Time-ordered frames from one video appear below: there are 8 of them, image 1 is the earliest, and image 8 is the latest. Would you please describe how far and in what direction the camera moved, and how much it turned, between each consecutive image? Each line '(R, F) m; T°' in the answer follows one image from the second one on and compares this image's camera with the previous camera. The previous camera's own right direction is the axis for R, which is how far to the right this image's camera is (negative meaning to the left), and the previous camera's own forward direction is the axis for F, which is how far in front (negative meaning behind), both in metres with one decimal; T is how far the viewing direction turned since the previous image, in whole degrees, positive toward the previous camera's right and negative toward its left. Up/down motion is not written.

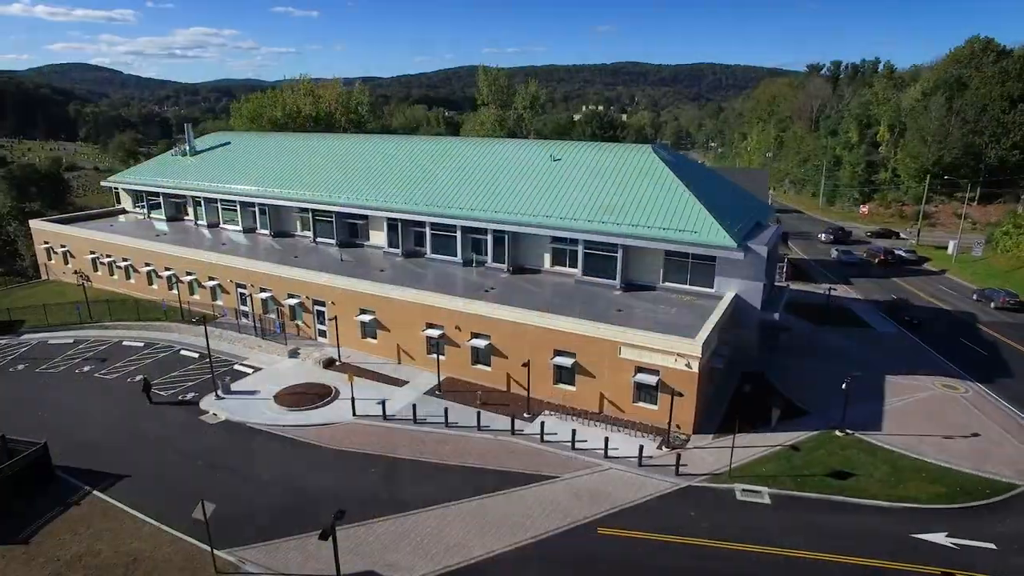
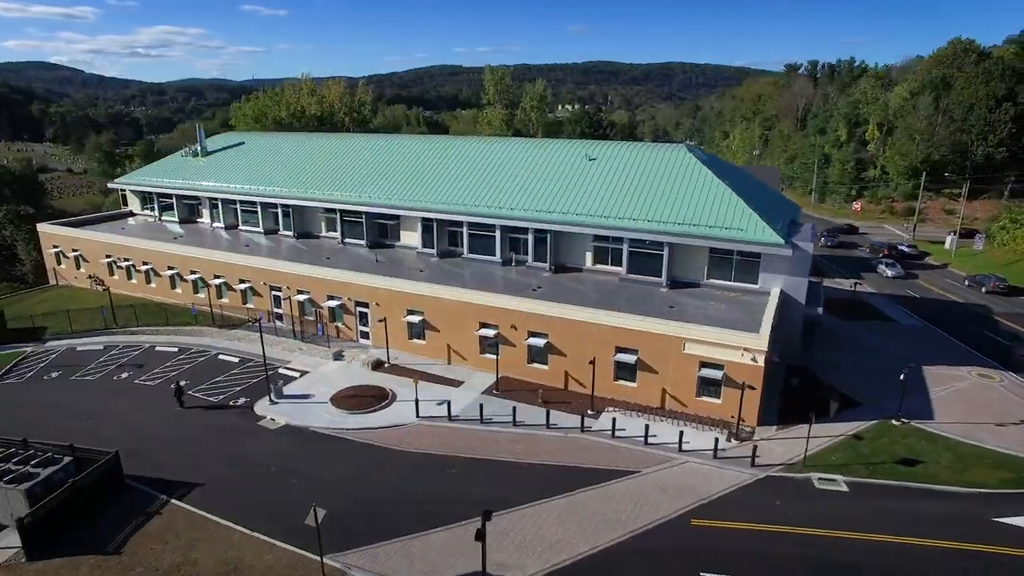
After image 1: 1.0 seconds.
(-3.7, 0.0) m; +3°
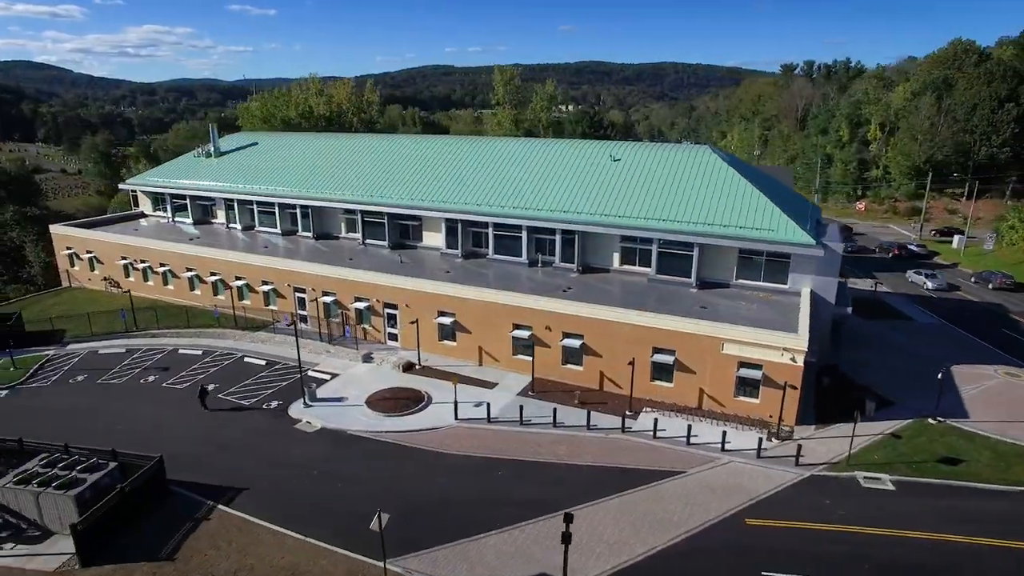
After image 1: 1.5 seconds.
(-1.9, +0.1) m; +1°
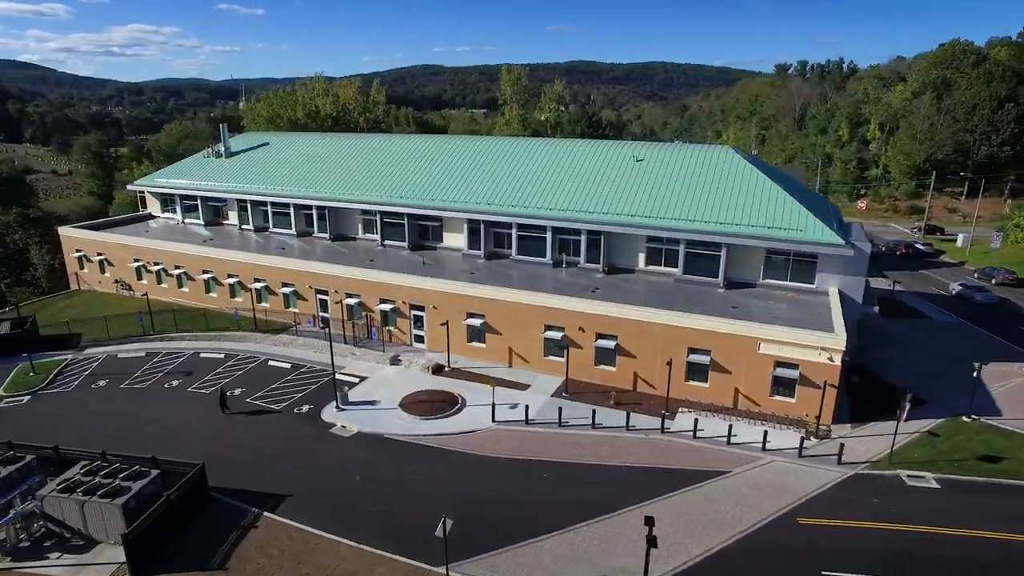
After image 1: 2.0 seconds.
(-1.9, +0.2) m; +1°
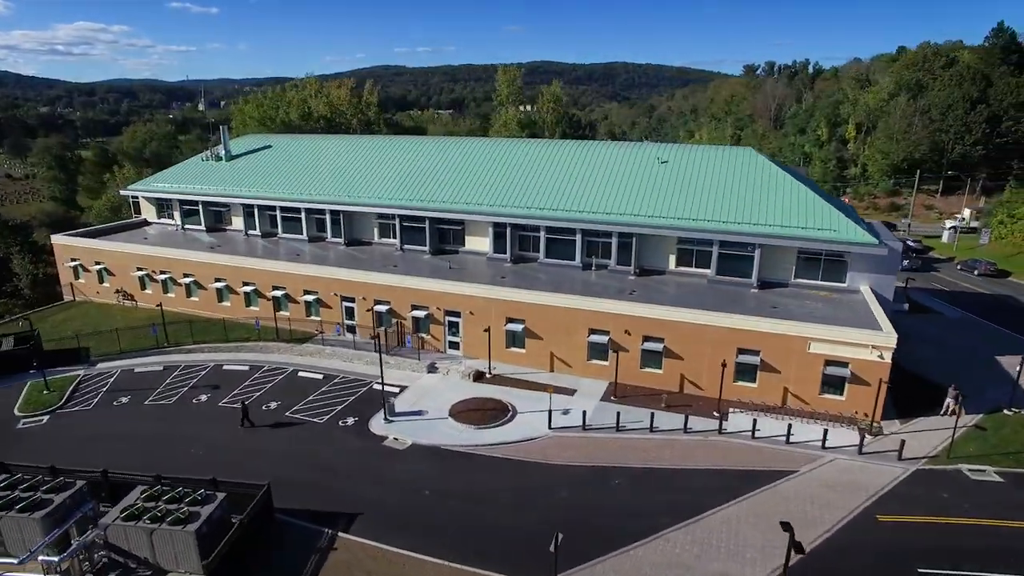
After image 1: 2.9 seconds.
(-3.6, +0.5) m; +3°
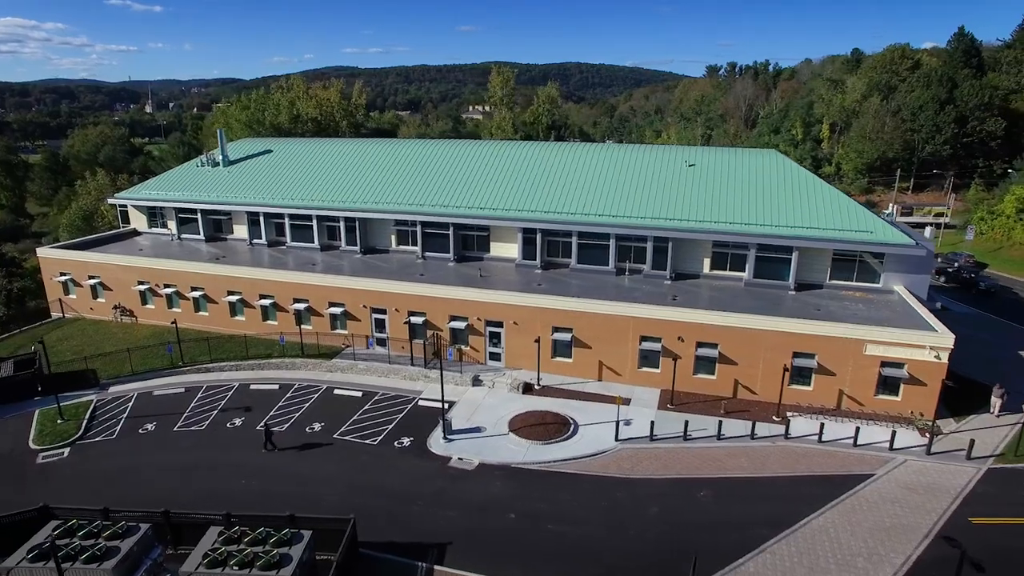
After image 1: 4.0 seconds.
(-4.1, +1.0) m; +4°
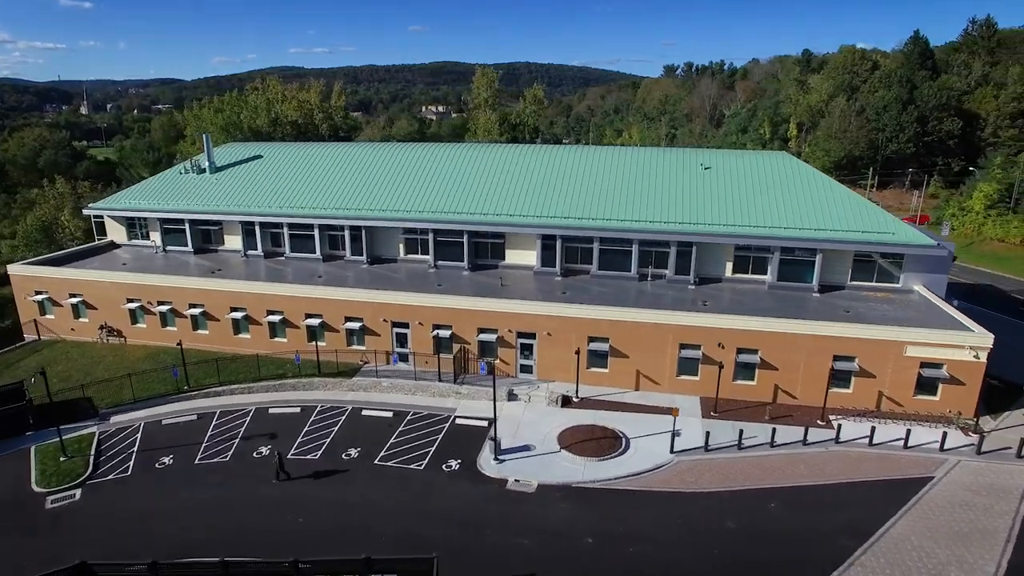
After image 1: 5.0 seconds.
(-3.7, +1.2) m; +5°
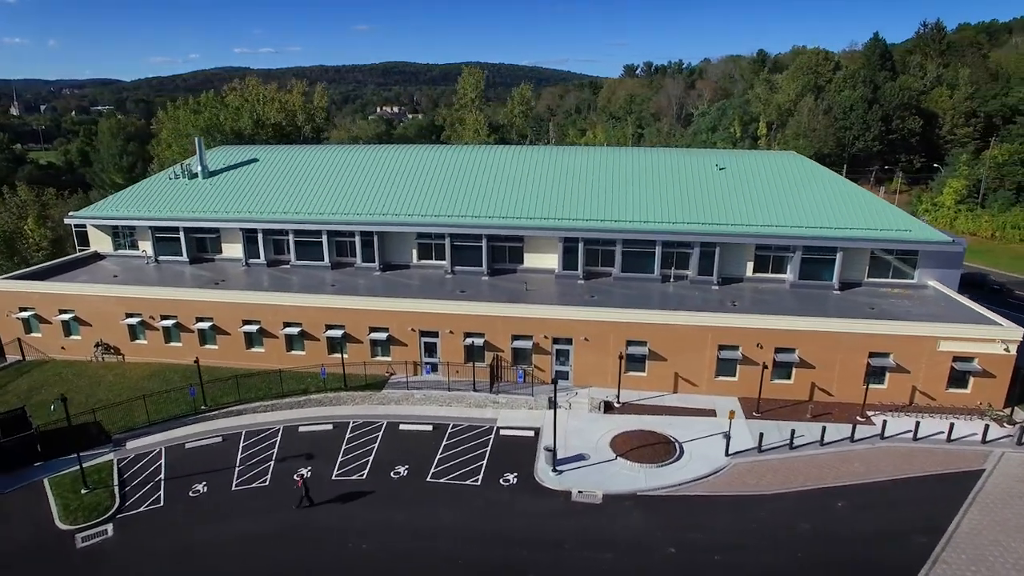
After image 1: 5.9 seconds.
(-3.6, +0.9) m; +4°
